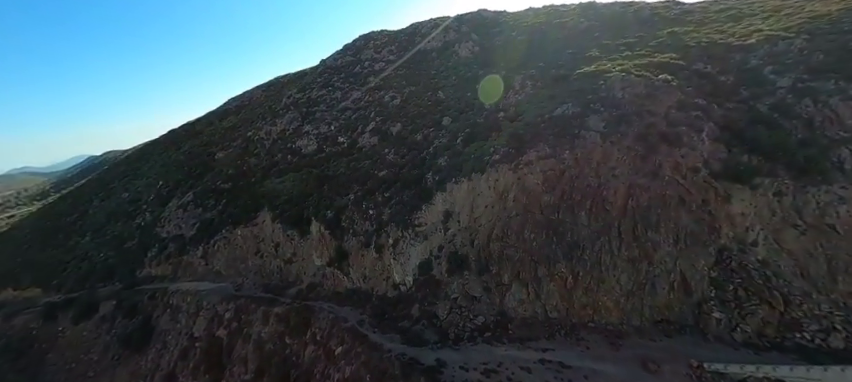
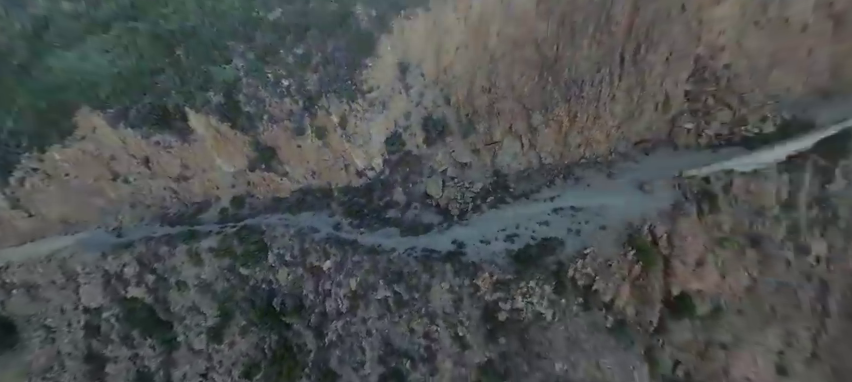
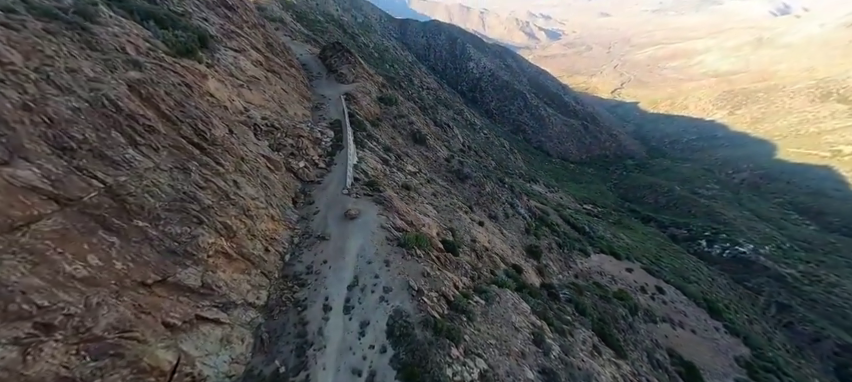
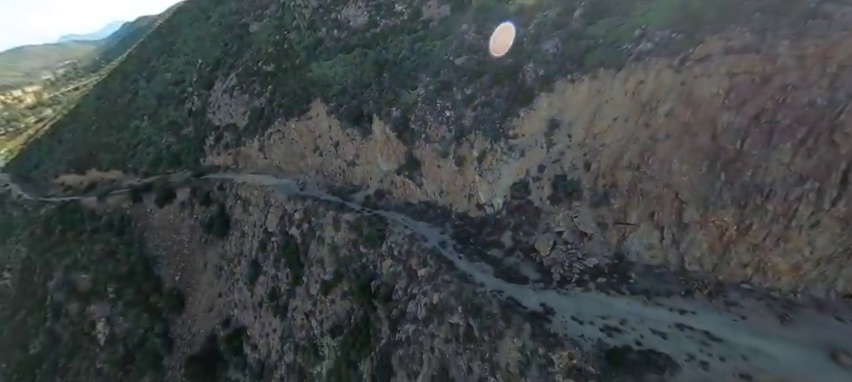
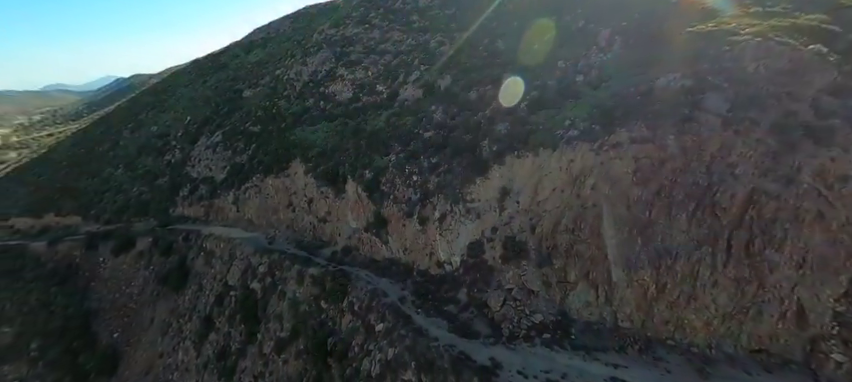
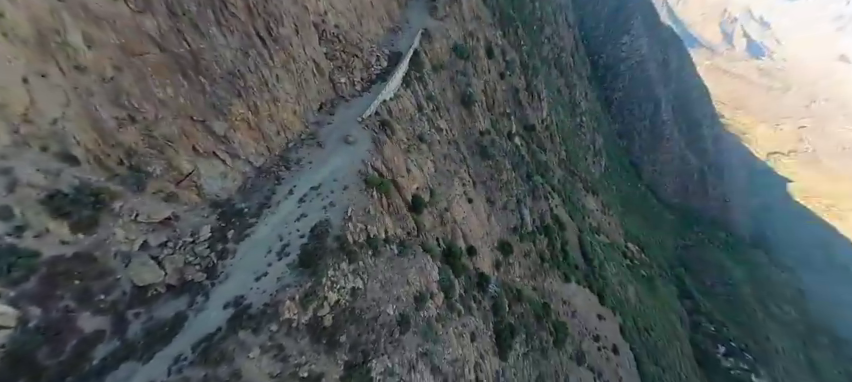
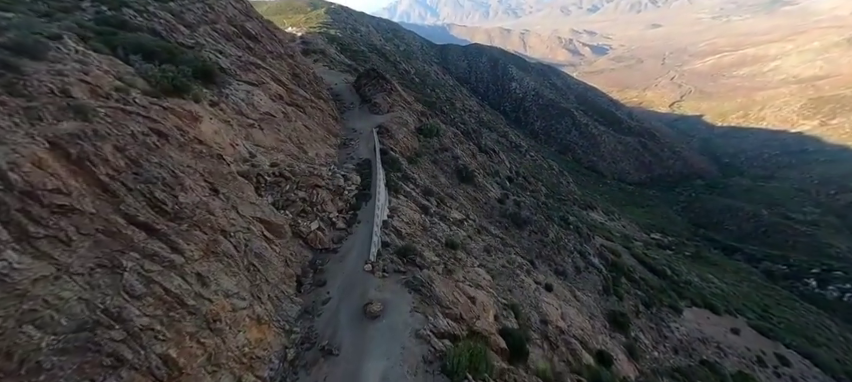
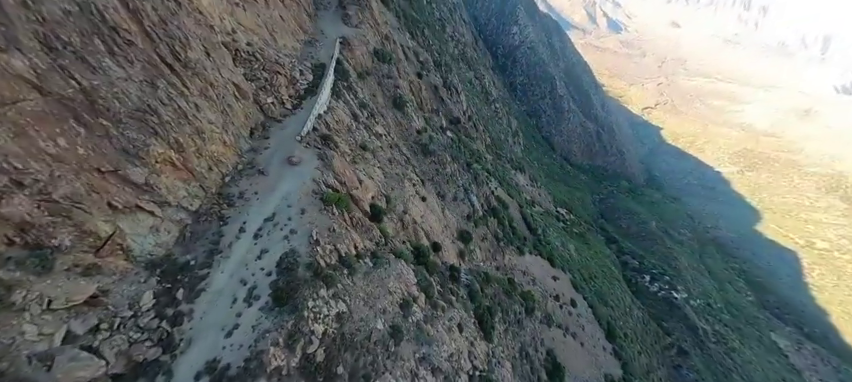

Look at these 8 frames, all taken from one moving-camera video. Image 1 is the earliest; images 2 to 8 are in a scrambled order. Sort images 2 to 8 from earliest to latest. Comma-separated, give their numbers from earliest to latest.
5, 4, 2, 6, 8, 3, 7
